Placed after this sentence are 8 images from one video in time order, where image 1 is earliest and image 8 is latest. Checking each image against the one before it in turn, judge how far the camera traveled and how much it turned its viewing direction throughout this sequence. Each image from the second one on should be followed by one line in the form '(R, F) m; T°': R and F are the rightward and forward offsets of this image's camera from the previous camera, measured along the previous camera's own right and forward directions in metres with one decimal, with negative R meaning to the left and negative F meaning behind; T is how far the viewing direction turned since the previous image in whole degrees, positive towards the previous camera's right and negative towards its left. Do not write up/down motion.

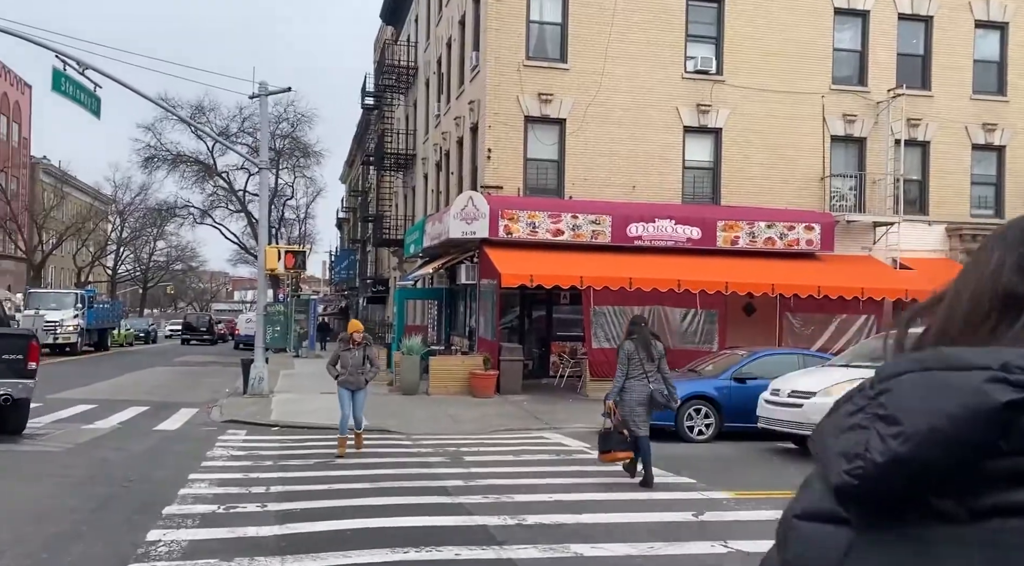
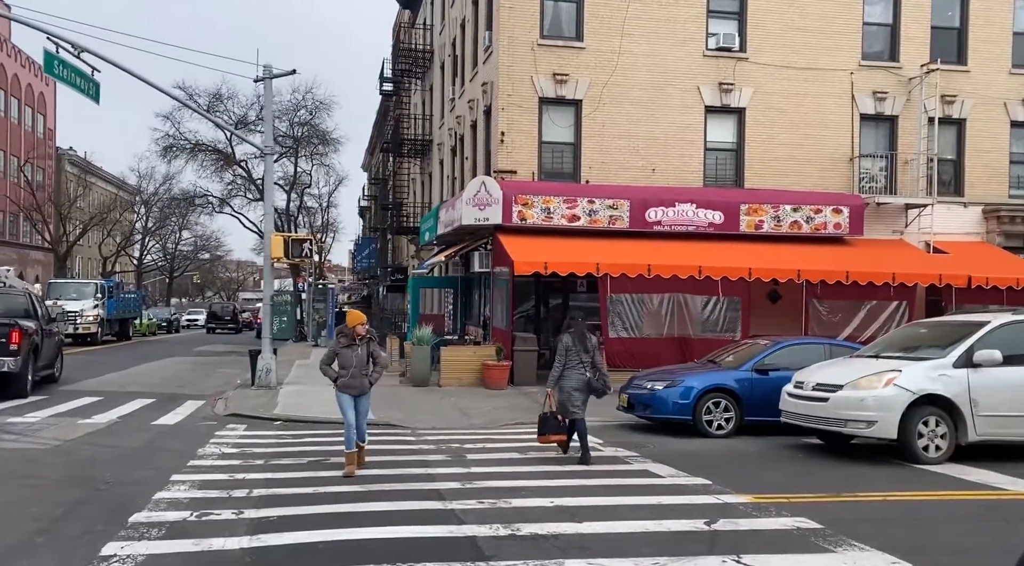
(+0.3, +0.6) m; -2°
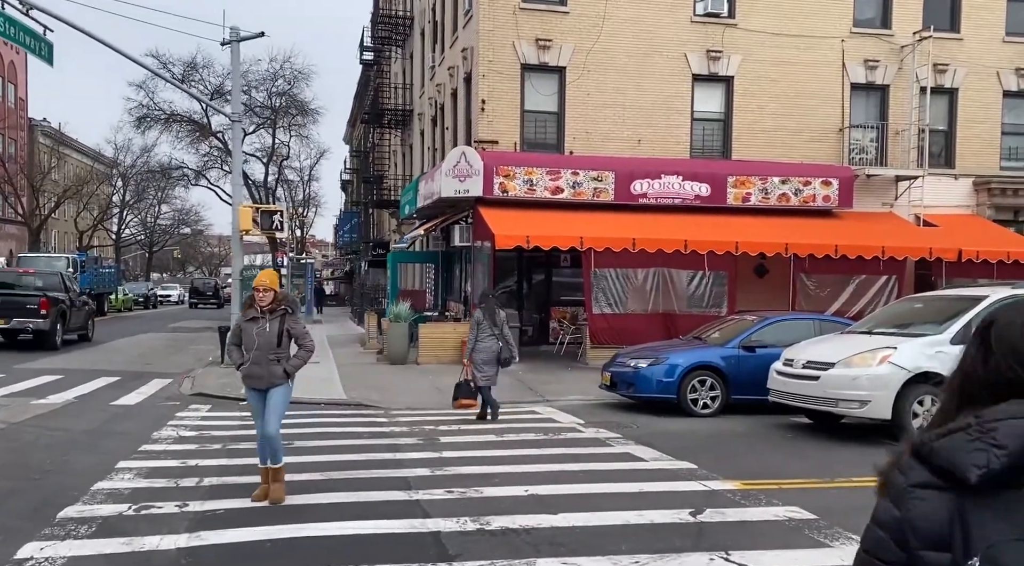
(+0.1, +0.5) m; +1°
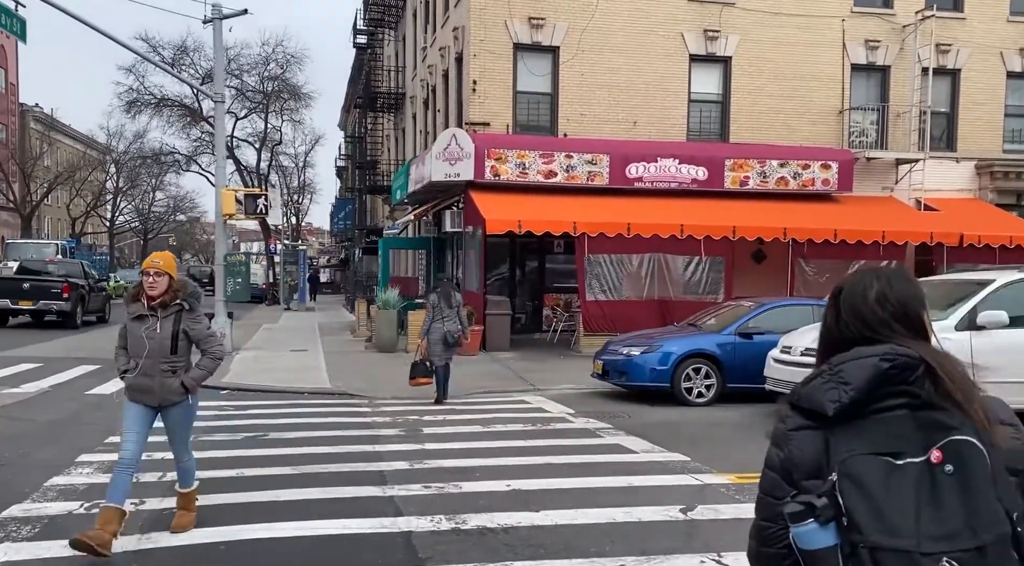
(+0.1, +0.4) m; 0°
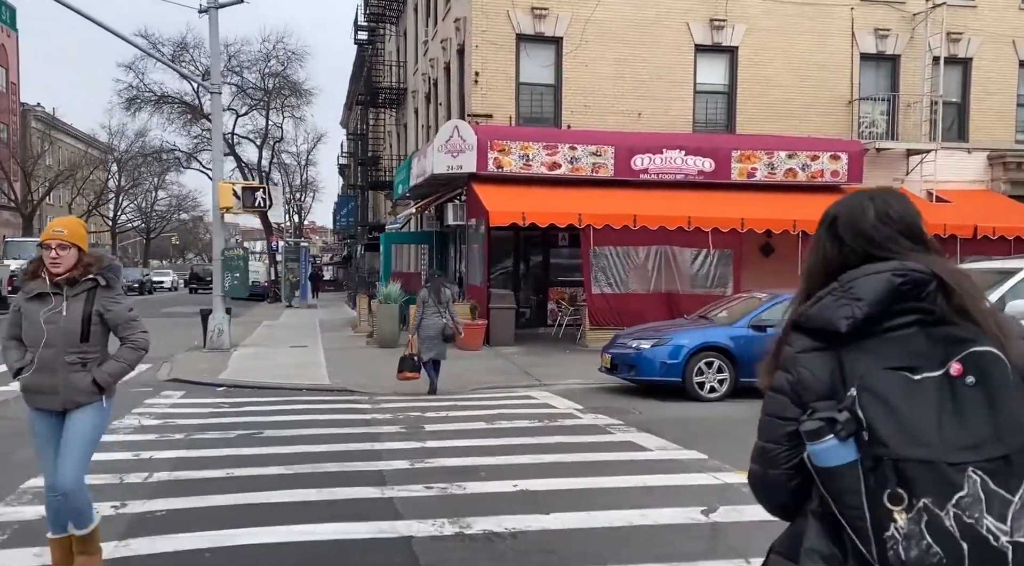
(0.0, +0.3) m; 0°
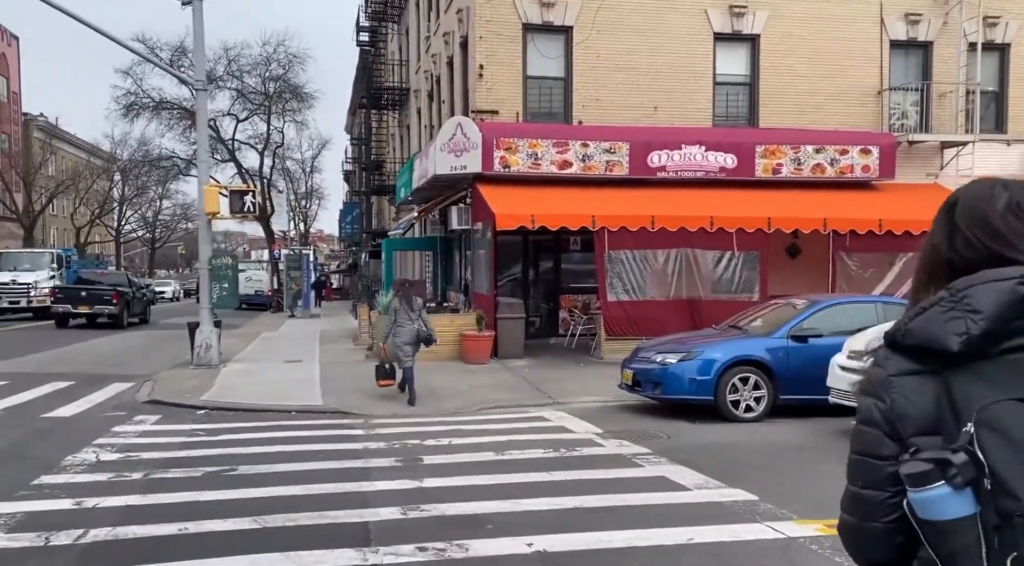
(0.0, +1.1) m; -1°
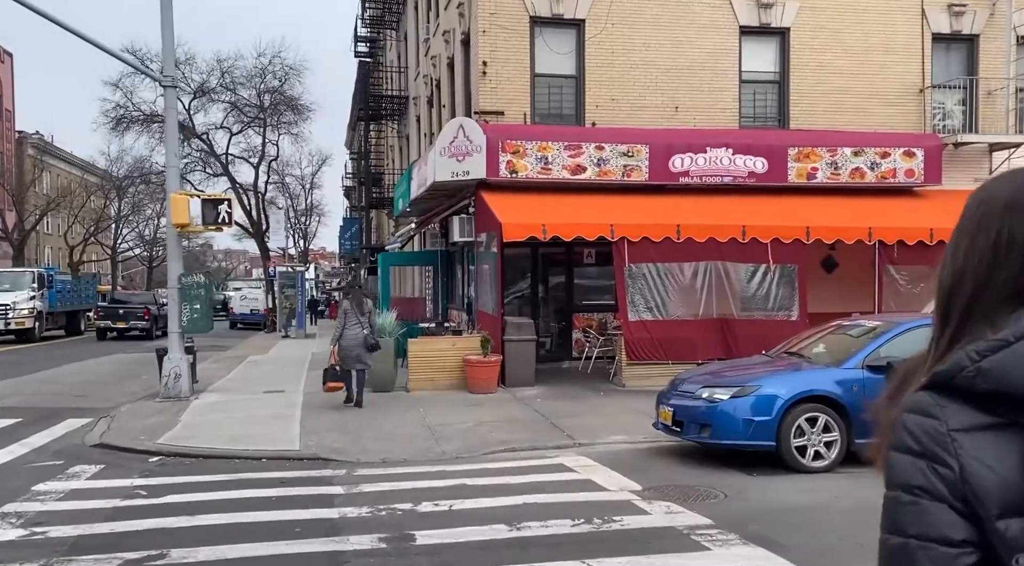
(-0.1, +1.6) m; 0°
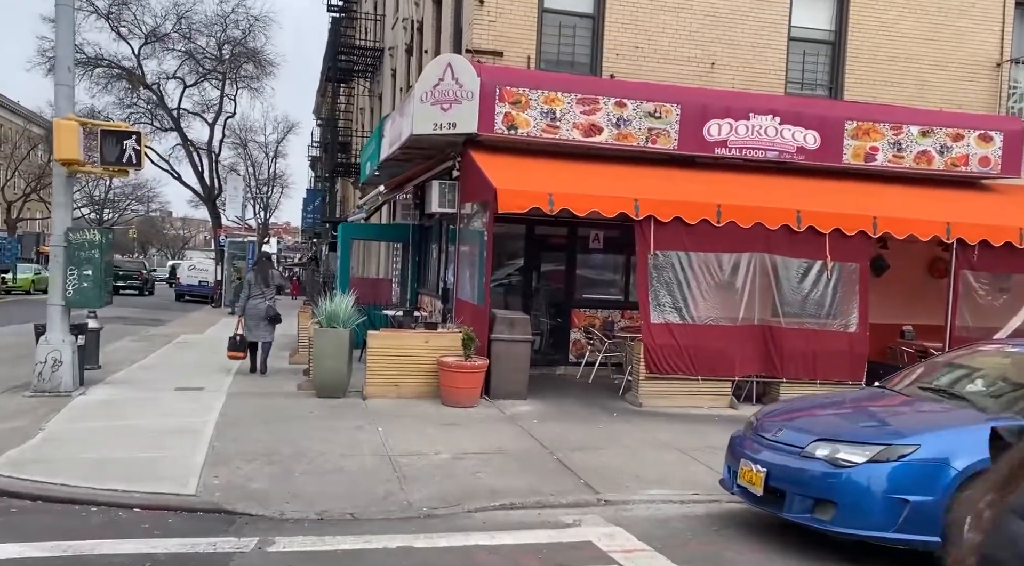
(-0.3, +2.8) m; +2°
